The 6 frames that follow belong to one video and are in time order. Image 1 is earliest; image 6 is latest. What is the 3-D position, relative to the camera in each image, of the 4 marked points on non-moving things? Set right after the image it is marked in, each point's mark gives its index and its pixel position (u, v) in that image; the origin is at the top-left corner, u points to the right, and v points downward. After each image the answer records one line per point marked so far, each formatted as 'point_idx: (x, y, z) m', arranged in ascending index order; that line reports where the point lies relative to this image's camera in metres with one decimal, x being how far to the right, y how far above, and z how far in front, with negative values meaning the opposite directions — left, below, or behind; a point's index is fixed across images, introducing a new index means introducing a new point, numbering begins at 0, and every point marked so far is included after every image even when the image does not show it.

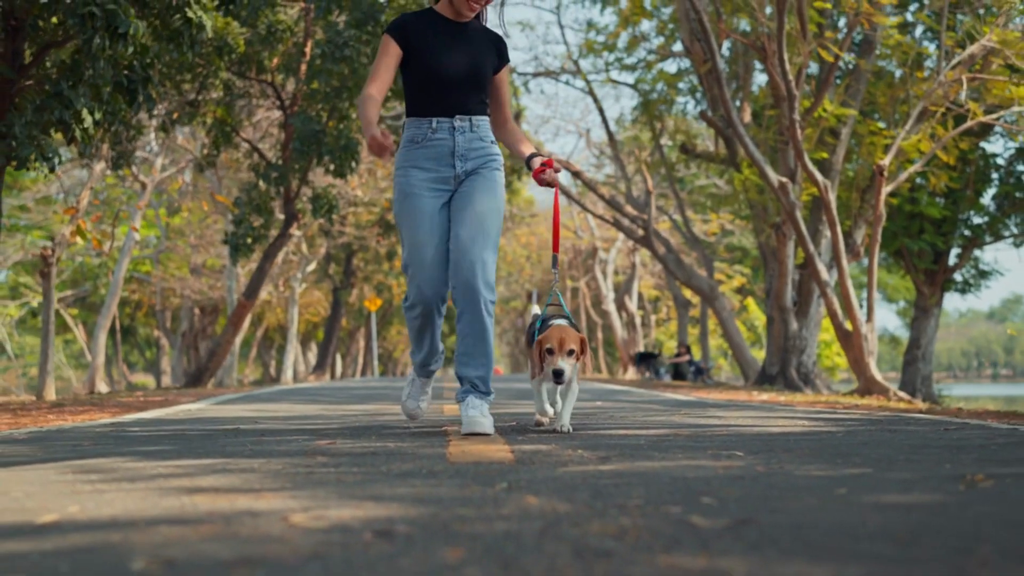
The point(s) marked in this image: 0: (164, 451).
0: (-1.1, -0.5, +4.5) m
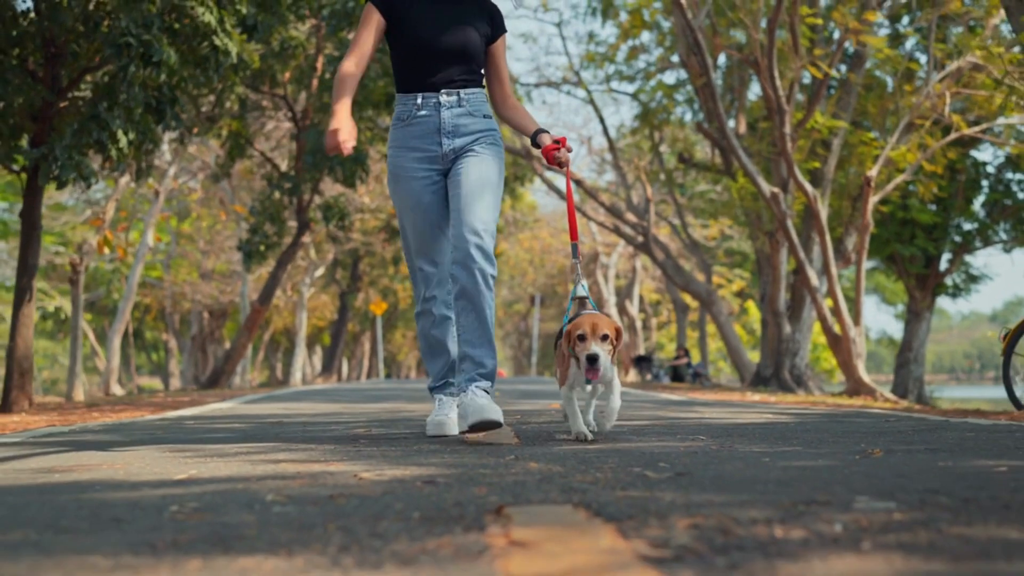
0: (-1.1, -0.6, +5.4) m
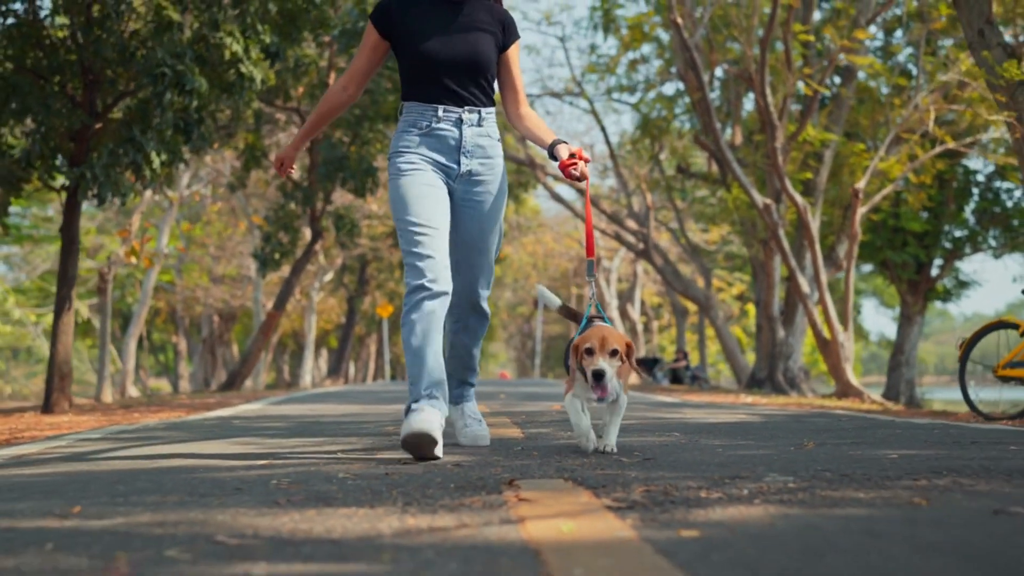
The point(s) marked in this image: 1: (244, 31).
0: (-1.1, -0.7, +6.4) m
1: (-2.7, +2.6, +14.2) m
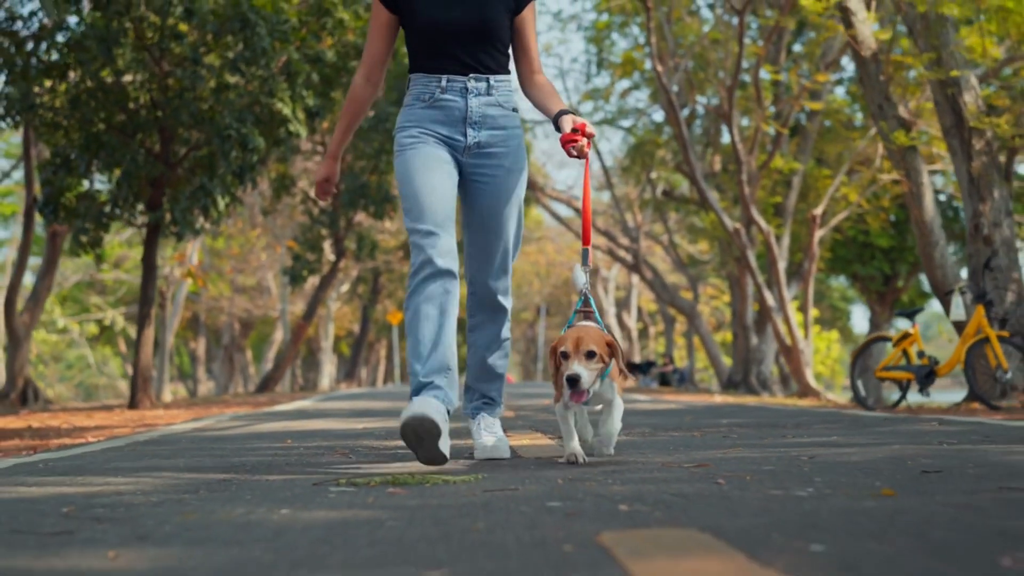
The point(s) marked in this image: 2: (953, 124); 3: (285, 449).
0: (-1.1, -0.9, +9.6) m
1: (-2.7, +2.4, +17.4) m
2: (+4.7, +1.7, +14.9) m
3: (-0.9, -0.7, +5.7) m
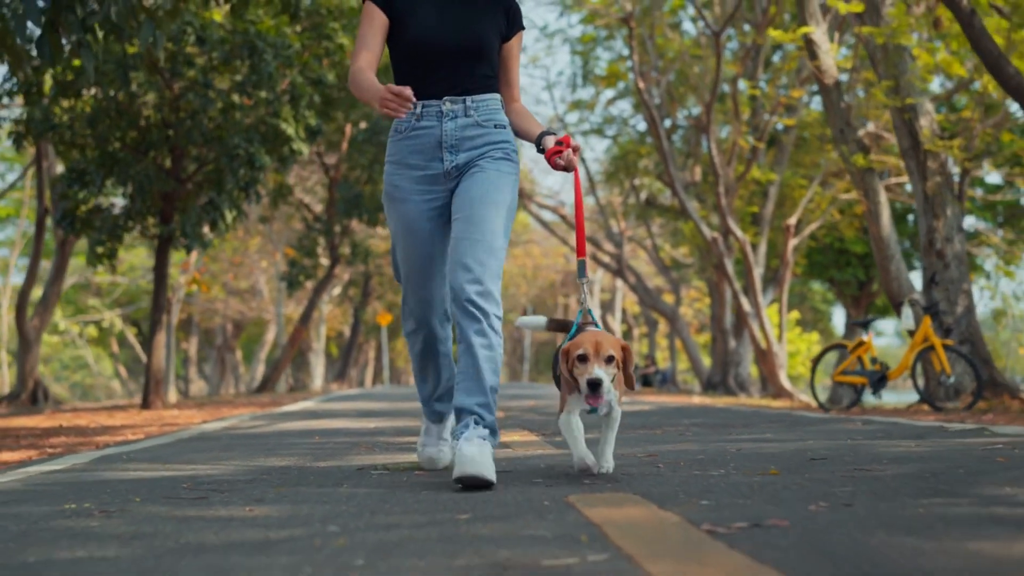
0: (-1.2, -1.0, +10.8) m
1: (-2.9, +2.3, +18.5) m
2: (+4.6, +1.6, +16.1) m
3: (-1.0, -0.8, +6.9) m
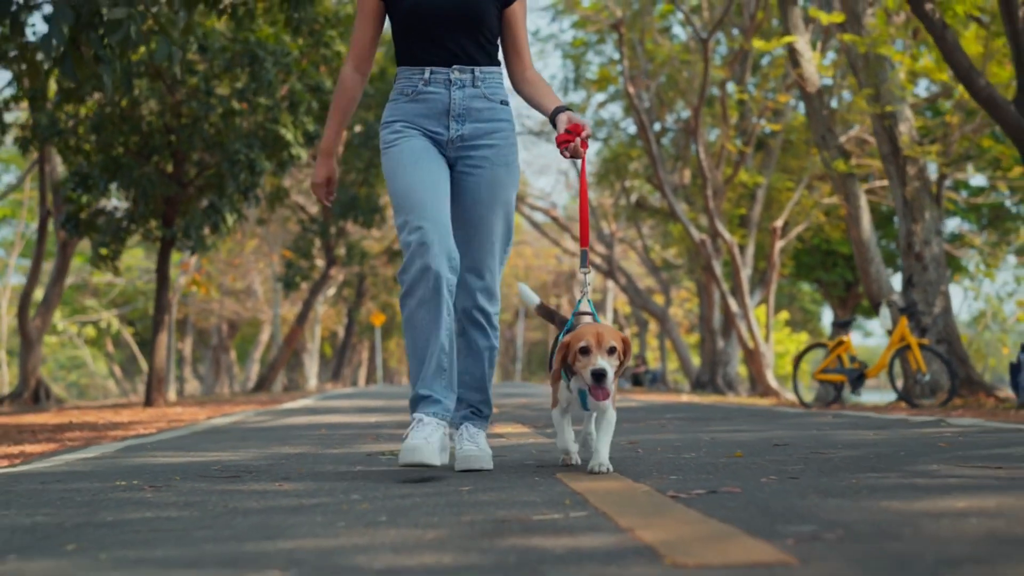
0: (-1.2, -1.0, +11.3) m
1: (-3.0, +2.2, +19.0) m
2: (+4.5, +1.6, +16.7) m
3: (-1.0, -0.8, +7.4) m
